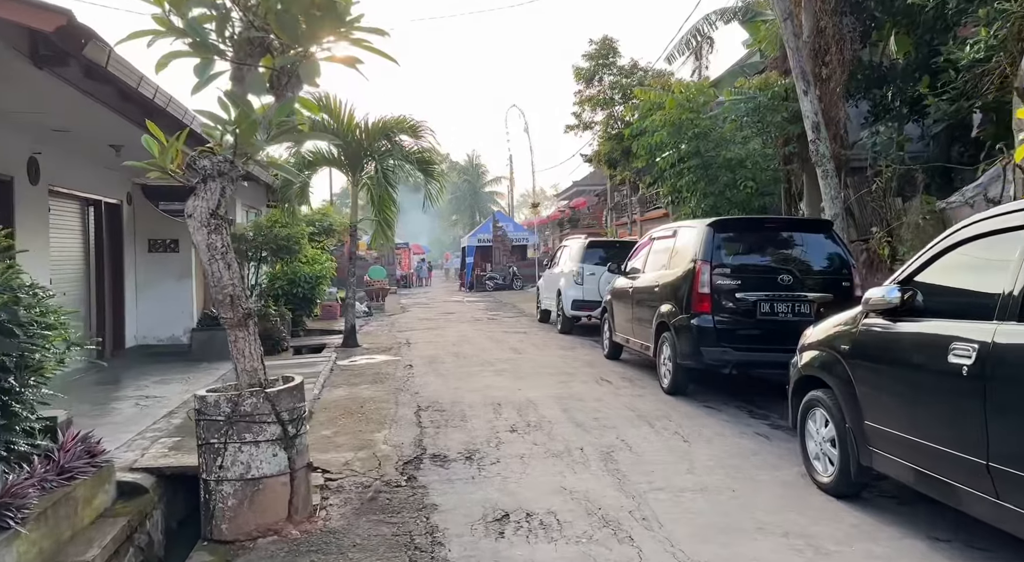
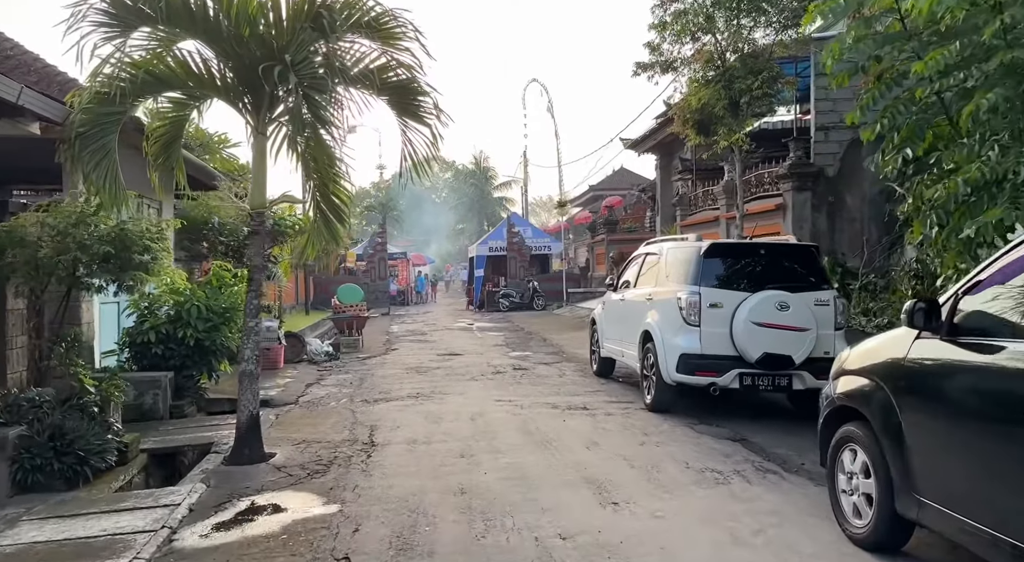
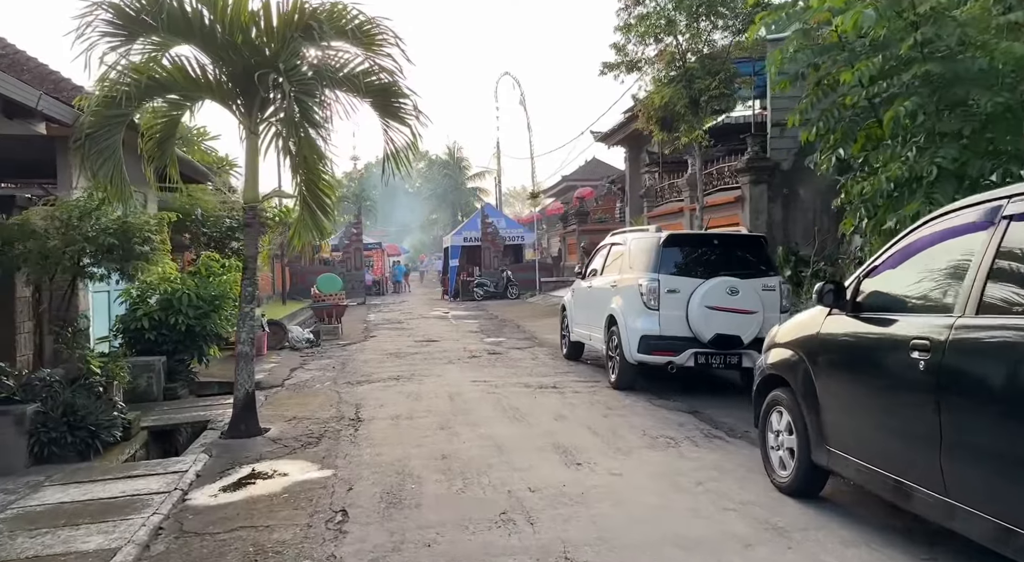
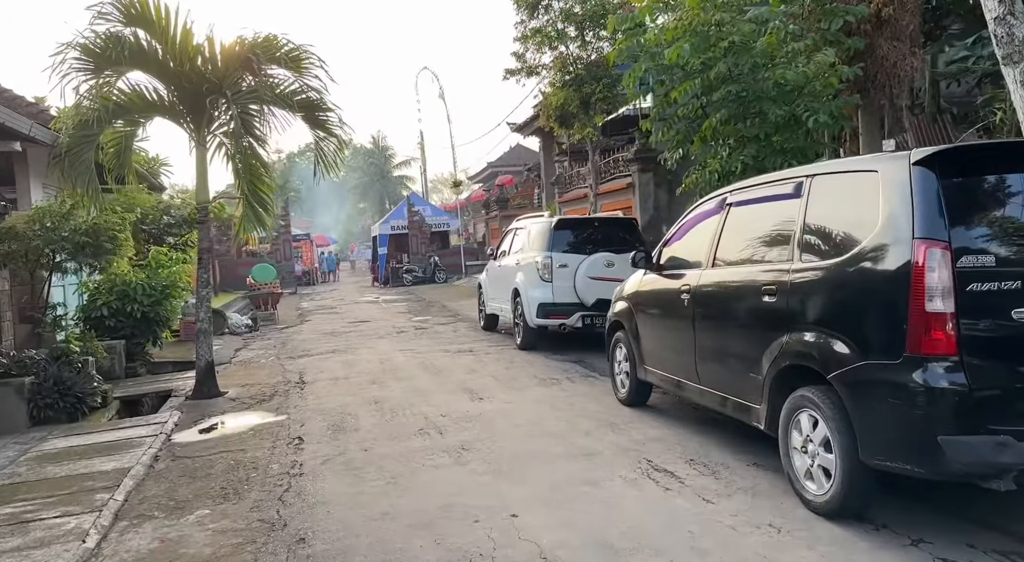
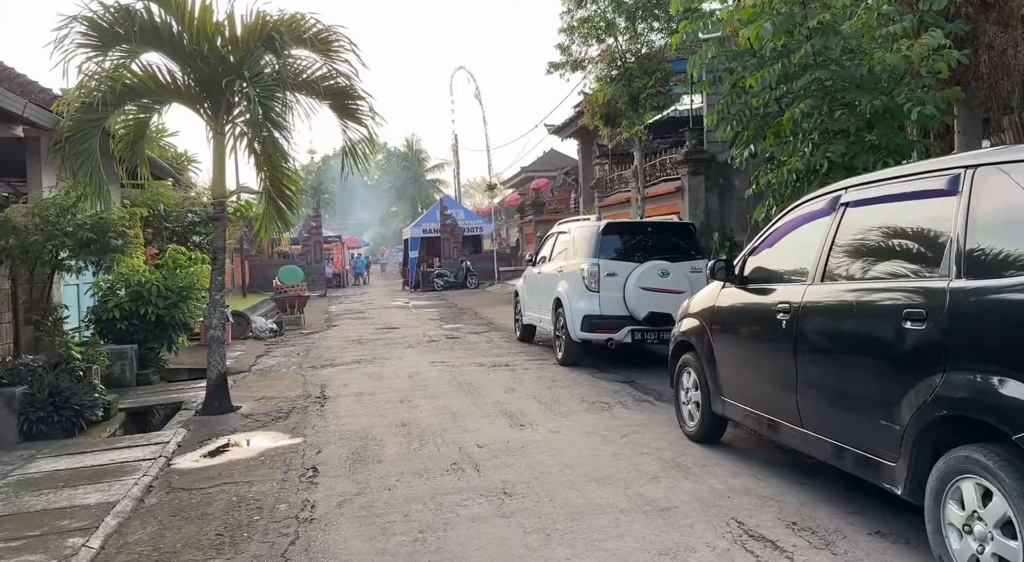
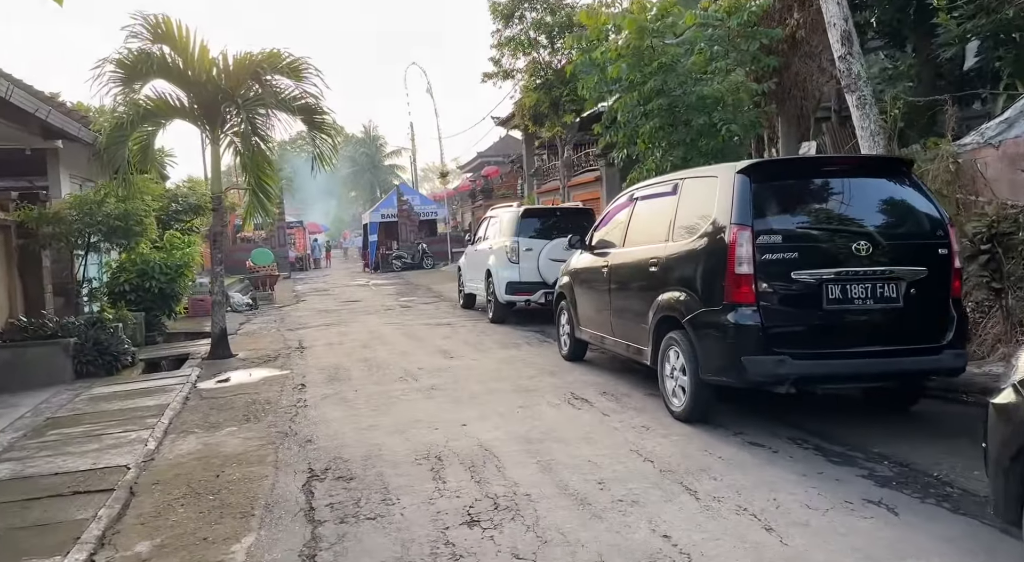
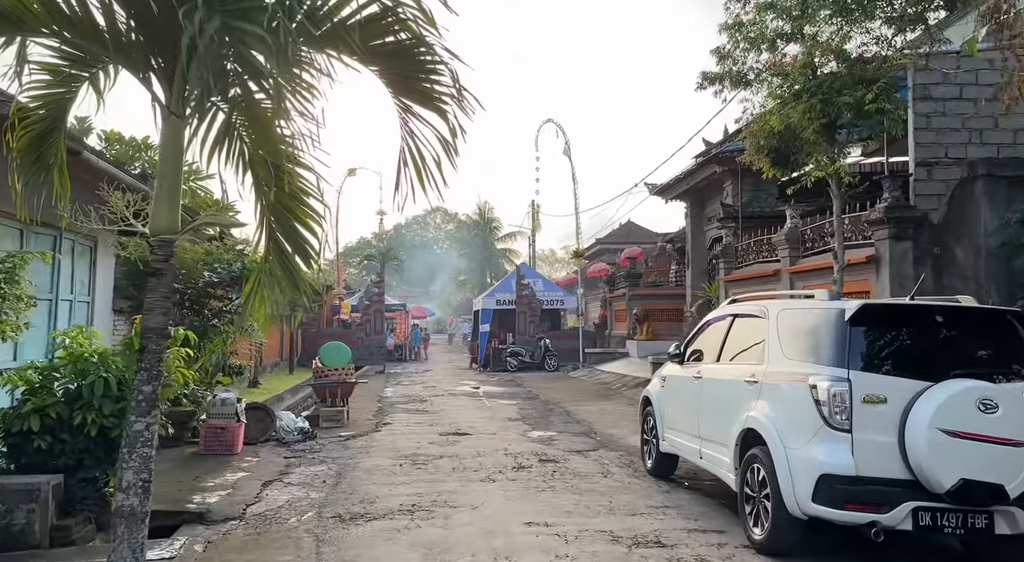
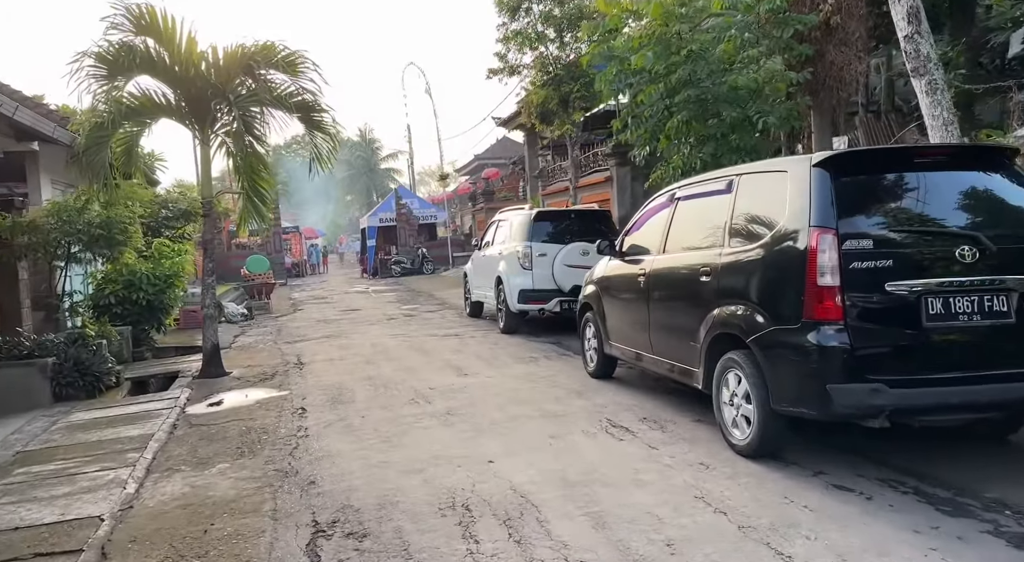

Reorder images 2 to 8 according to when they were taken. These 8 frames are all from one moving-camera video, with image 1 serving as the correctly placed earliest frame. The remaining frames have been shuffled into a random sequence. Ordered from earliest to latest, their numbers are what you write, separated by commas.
6, 8, 4, 5, 3, 2, 7
